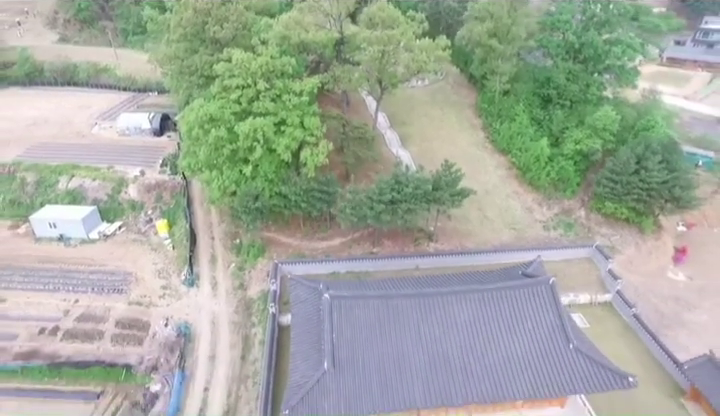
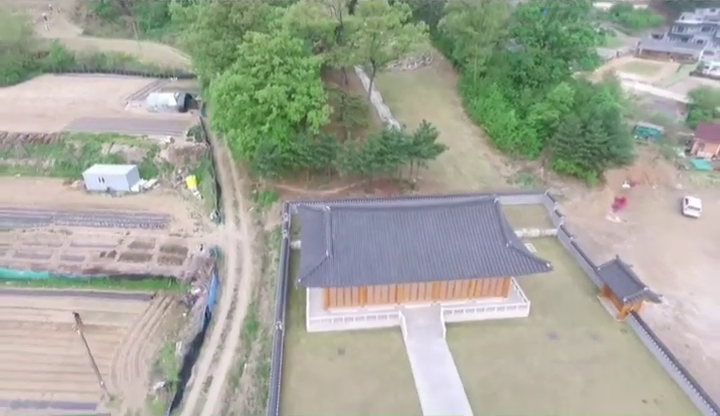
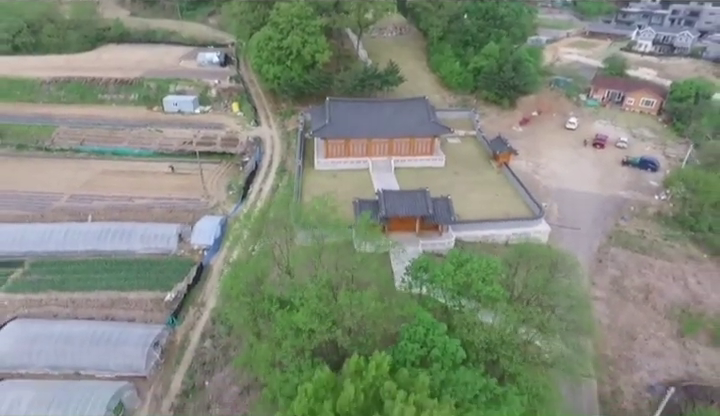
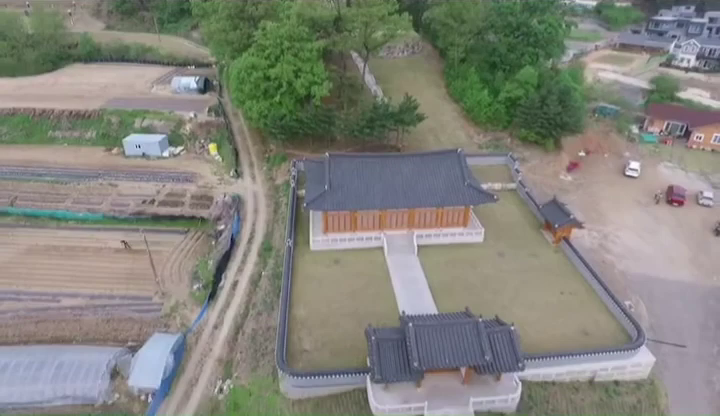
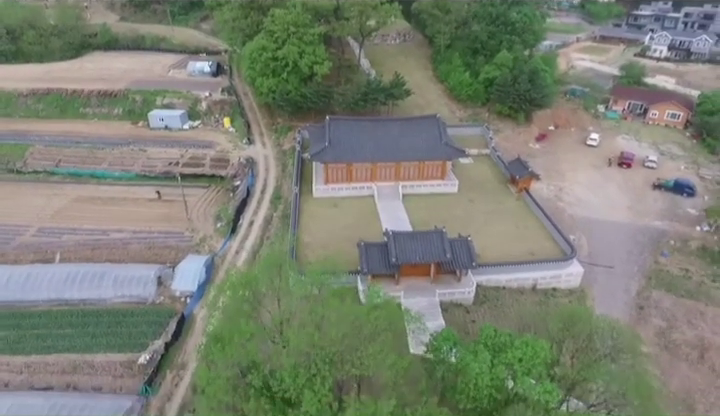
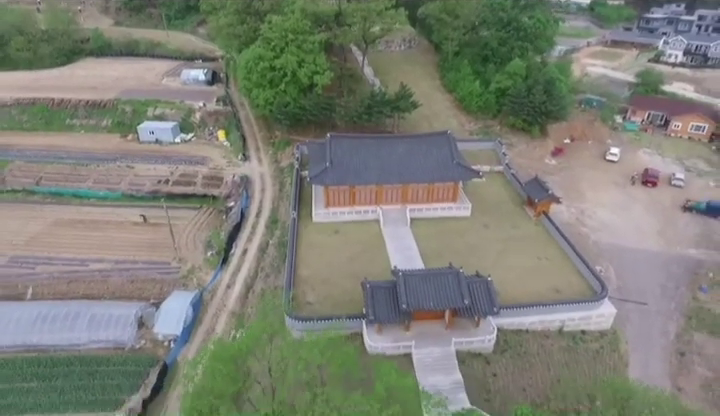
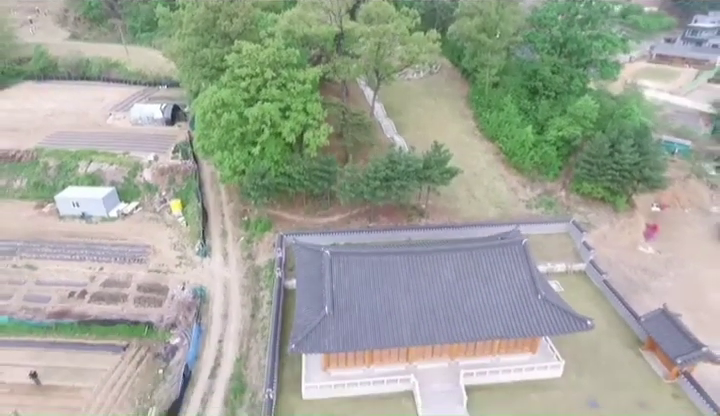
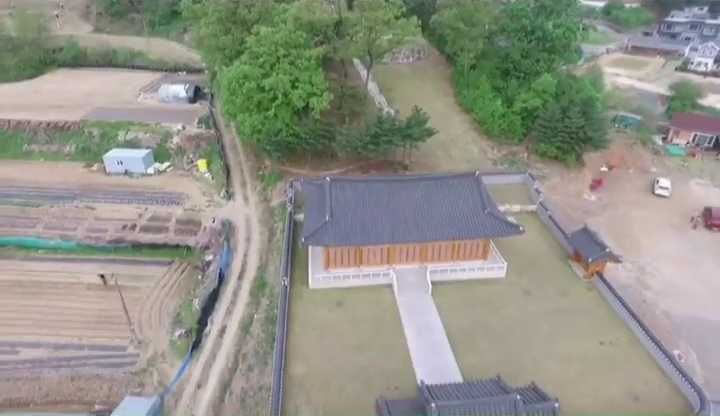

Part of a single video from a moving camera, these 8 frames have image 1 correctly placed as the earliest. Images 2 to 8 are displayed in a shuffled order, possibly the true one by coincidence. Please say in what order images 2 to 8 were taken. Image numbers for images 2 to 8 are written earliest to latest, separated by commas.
7, 2, 8, 4, 6, 5, 3
